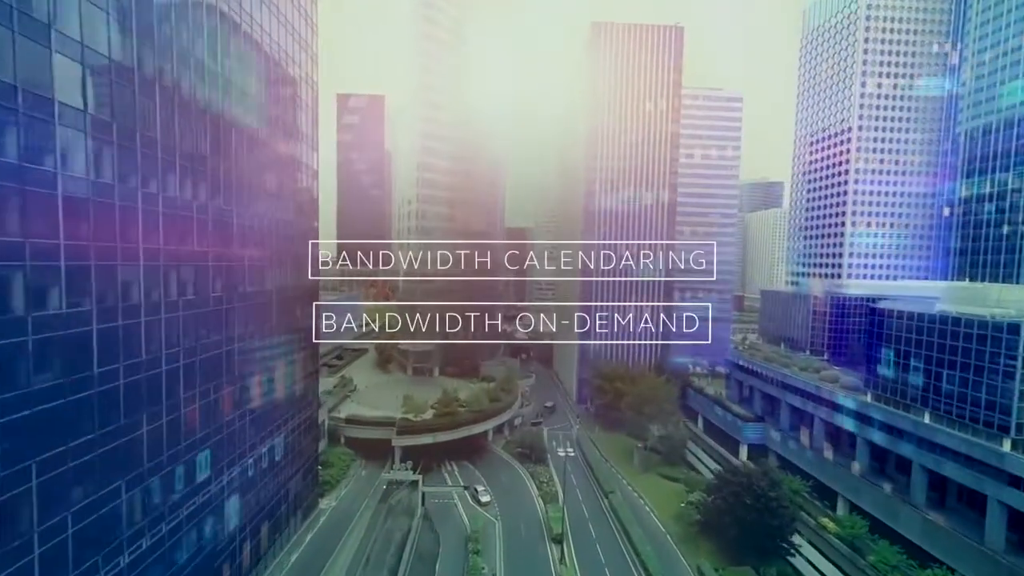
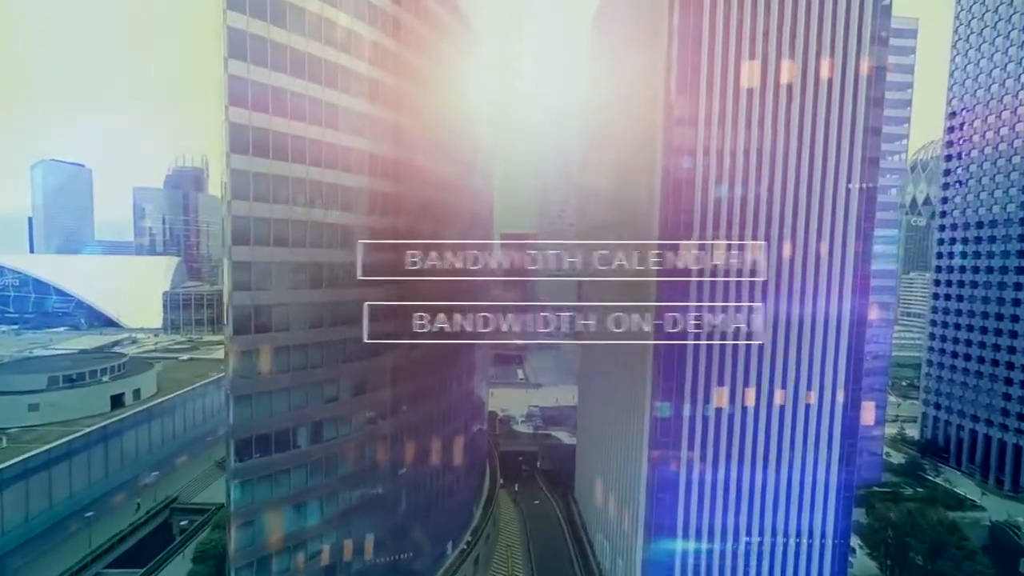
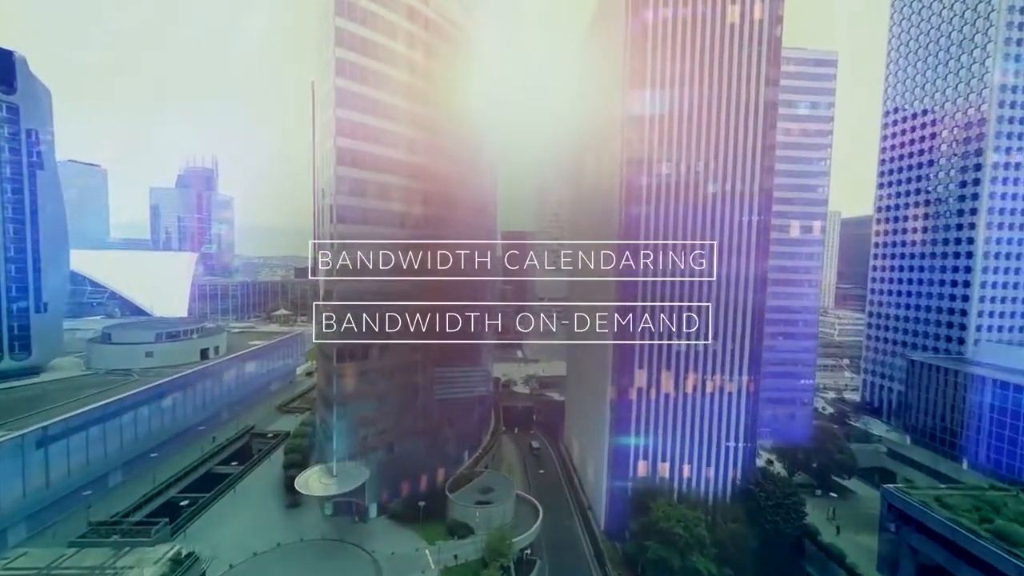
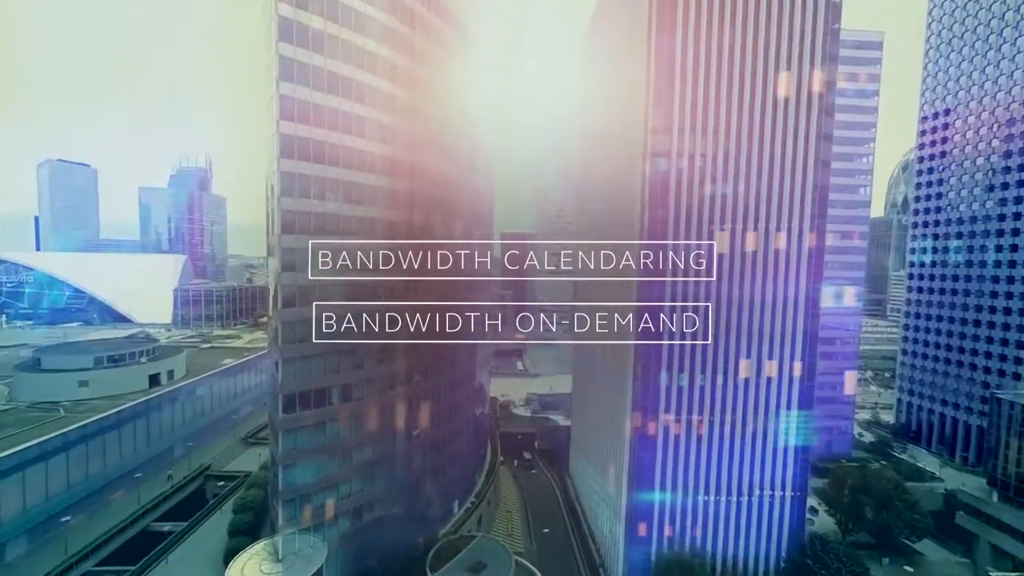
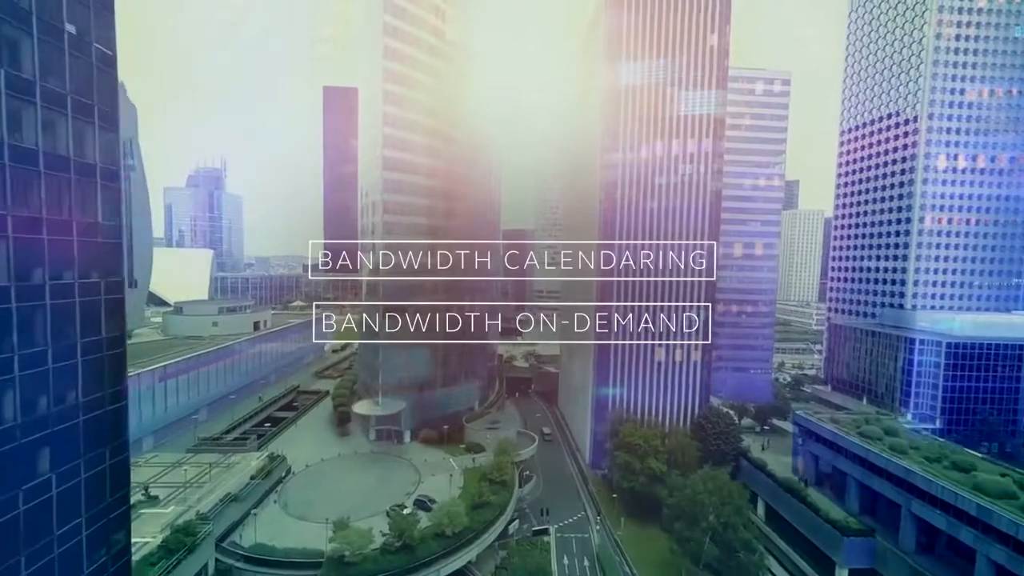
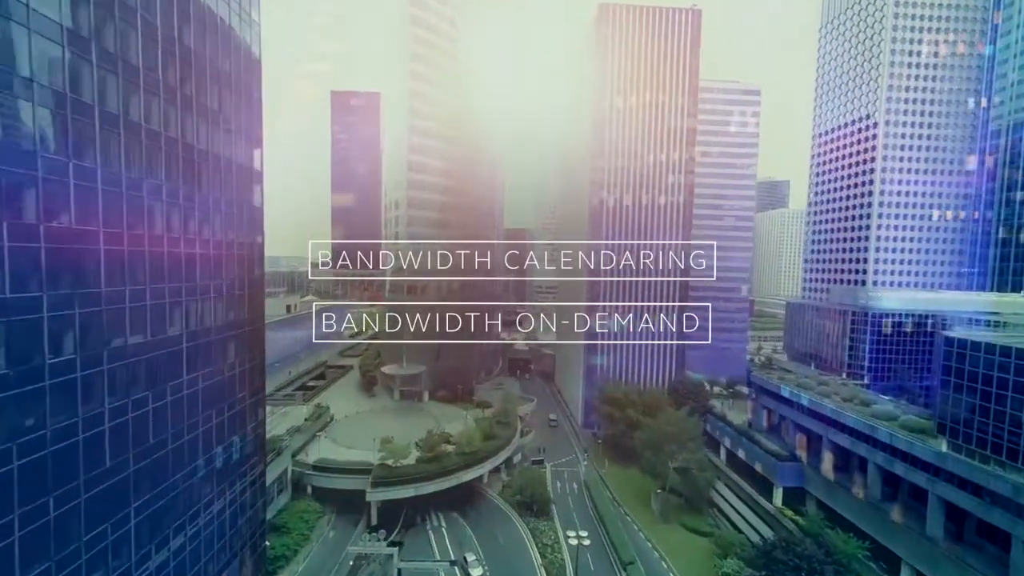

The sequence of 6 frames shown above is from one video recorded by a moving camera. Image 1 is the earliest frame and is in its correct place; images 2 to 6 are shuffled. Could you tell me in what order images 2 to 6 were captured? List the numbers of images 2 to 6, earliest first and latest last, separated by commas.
6, 5, 3, 4, 2
